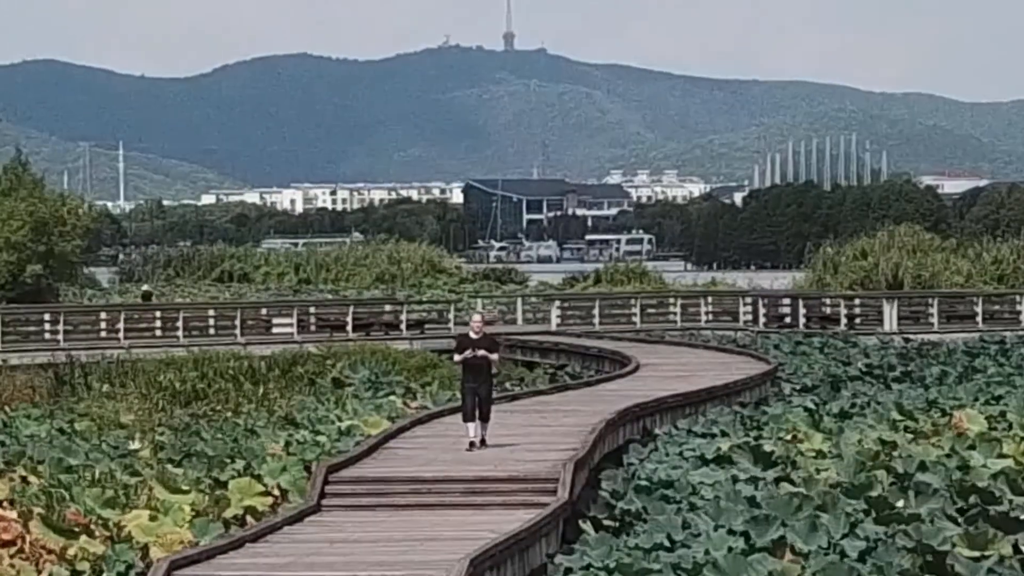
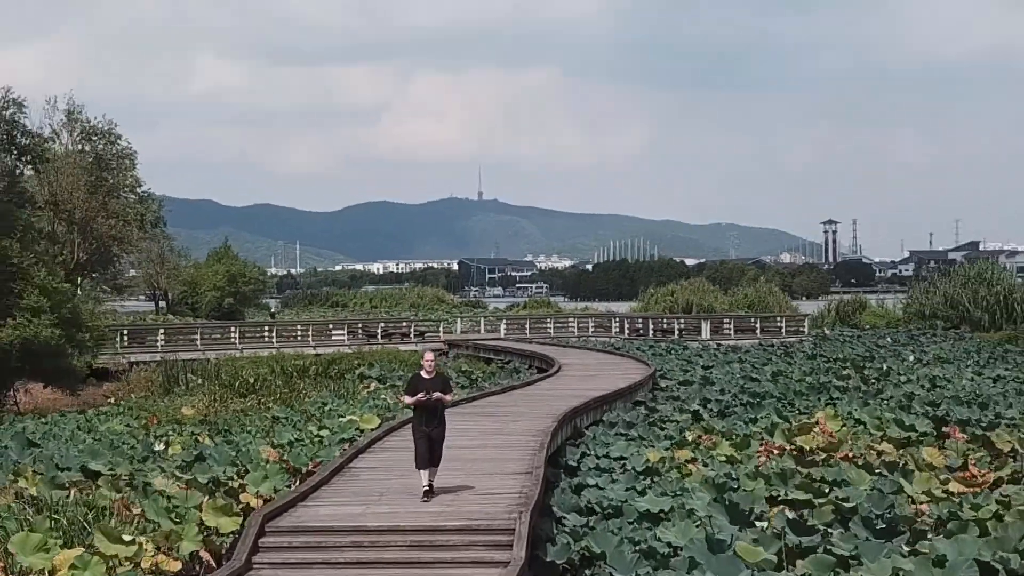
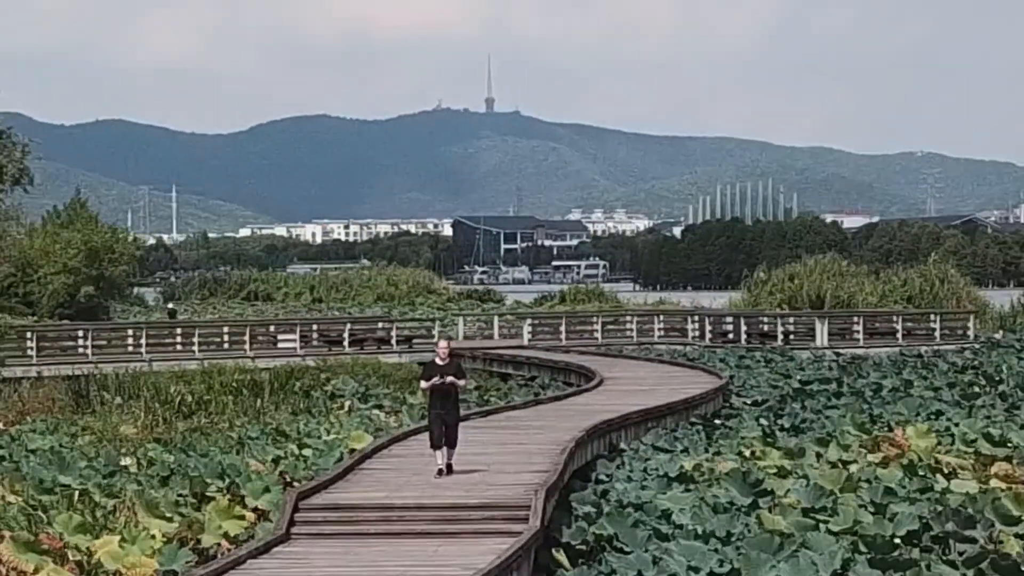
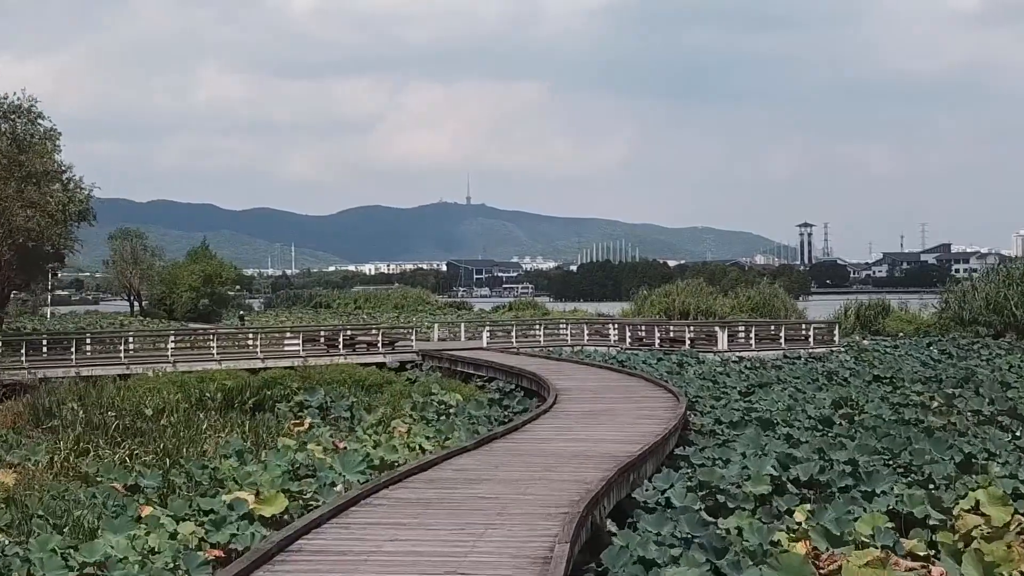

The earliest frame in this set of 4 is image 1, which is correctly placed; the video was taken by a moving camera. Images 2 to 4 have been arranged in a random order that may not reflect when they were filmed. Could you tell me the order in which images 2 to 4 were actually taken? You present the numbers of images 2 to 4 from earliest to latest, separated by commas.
3, 2, 4
